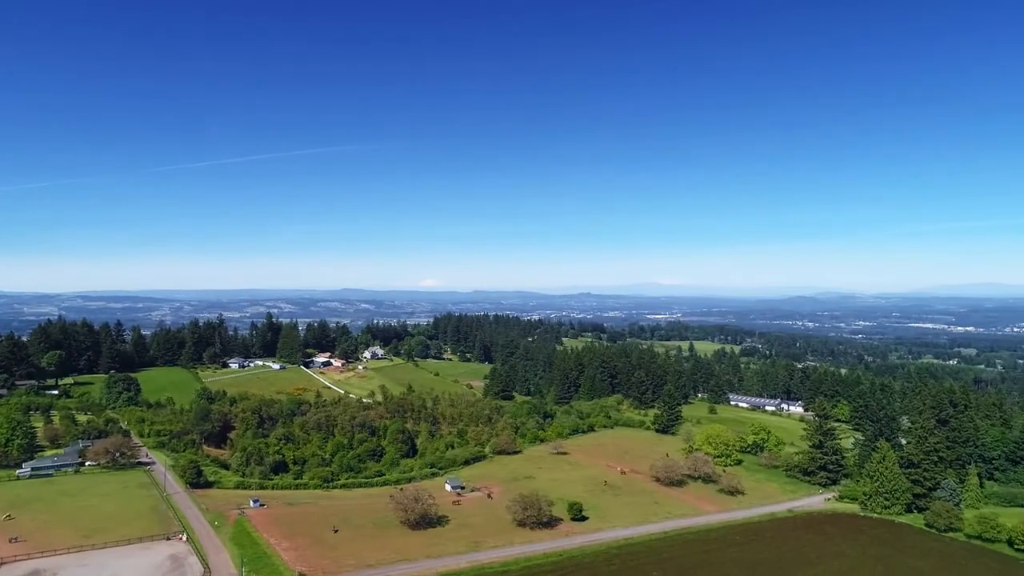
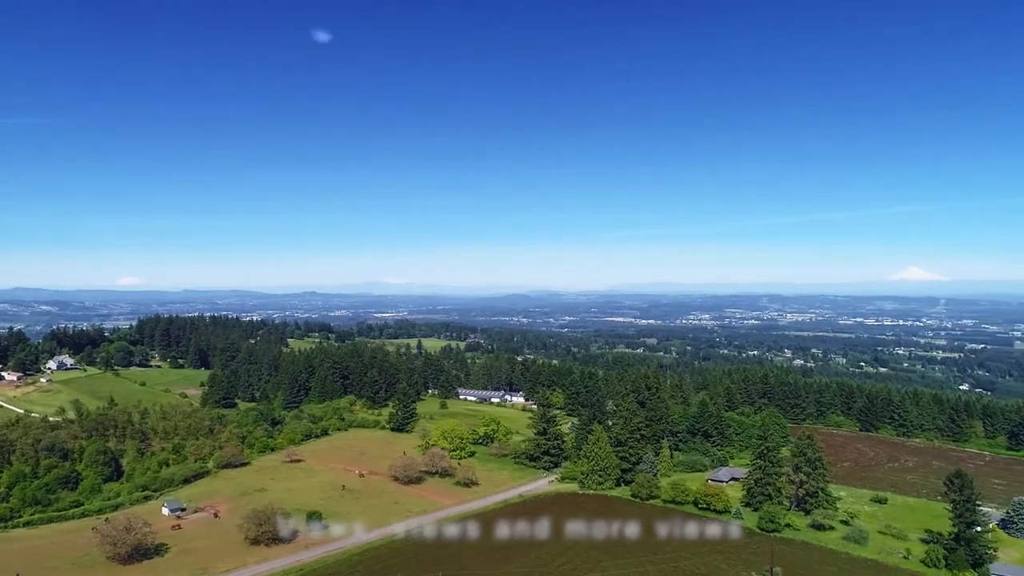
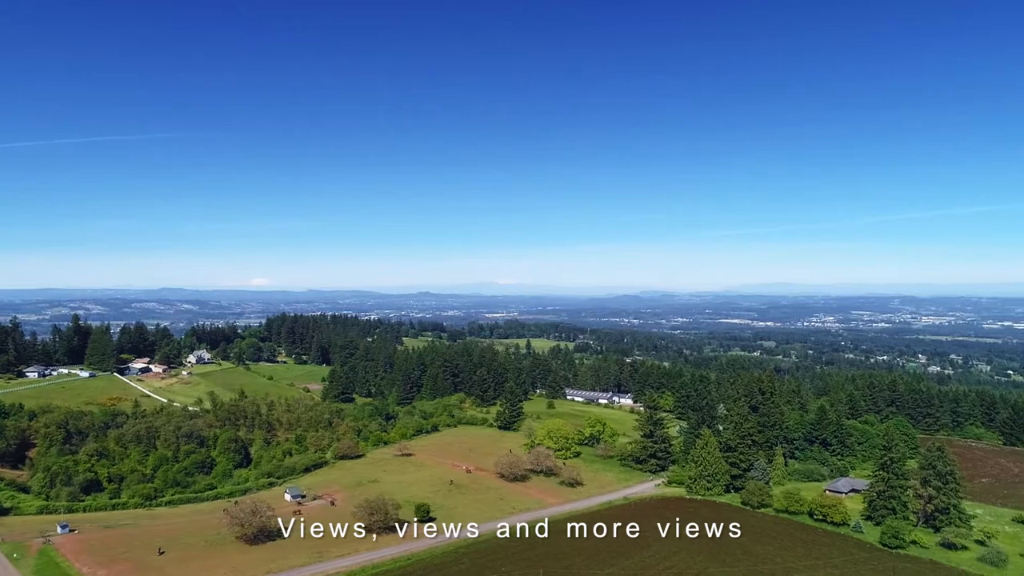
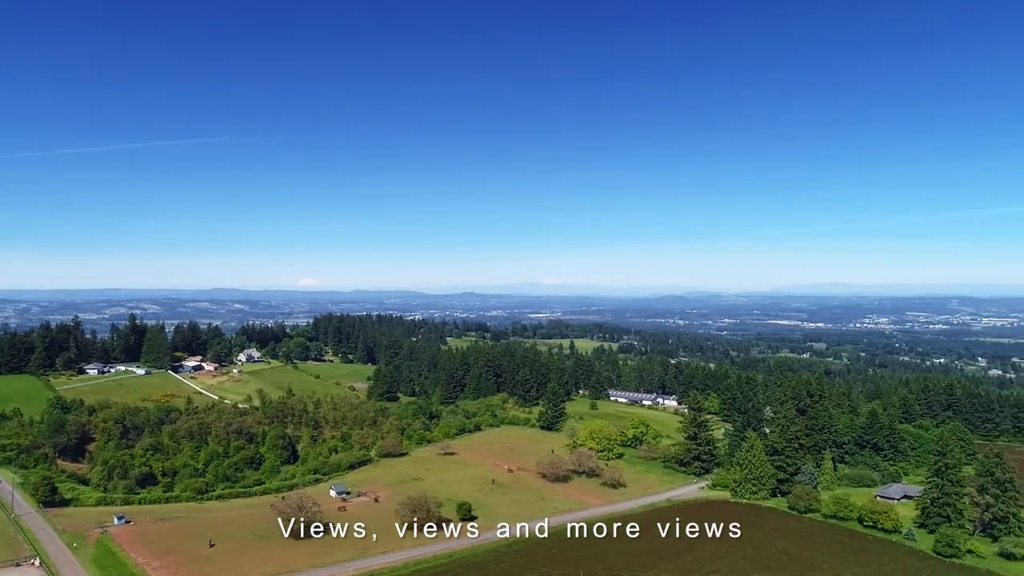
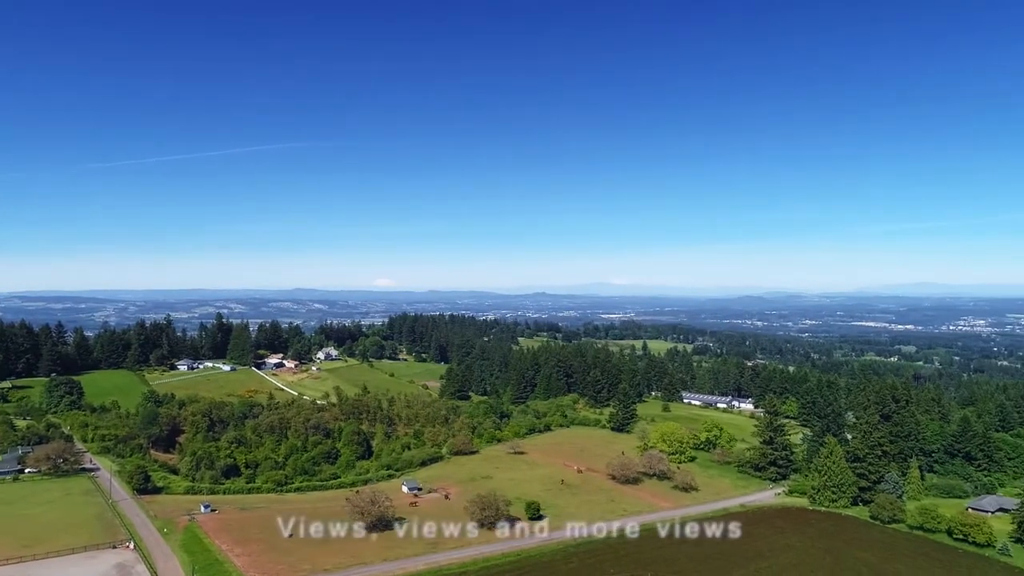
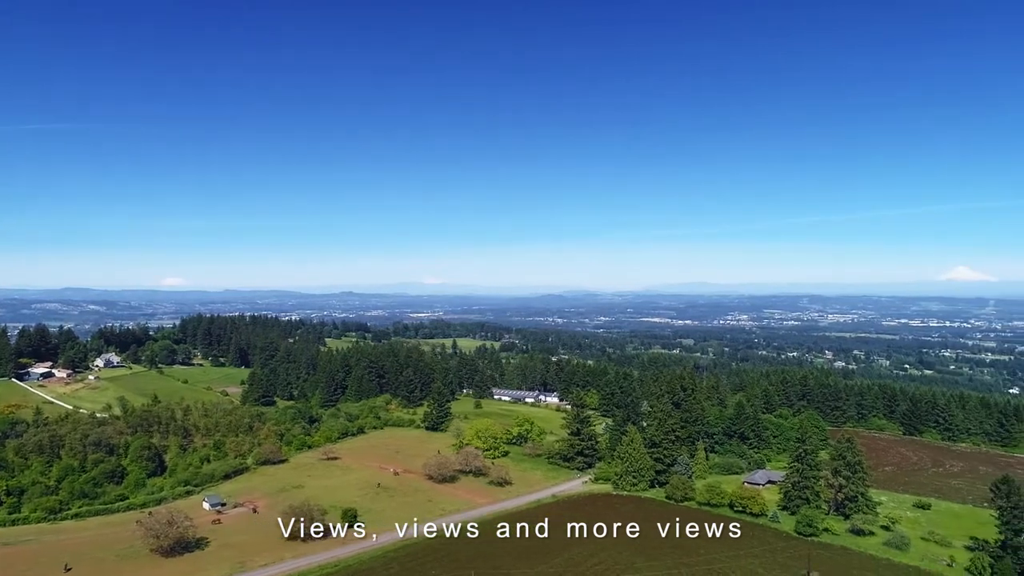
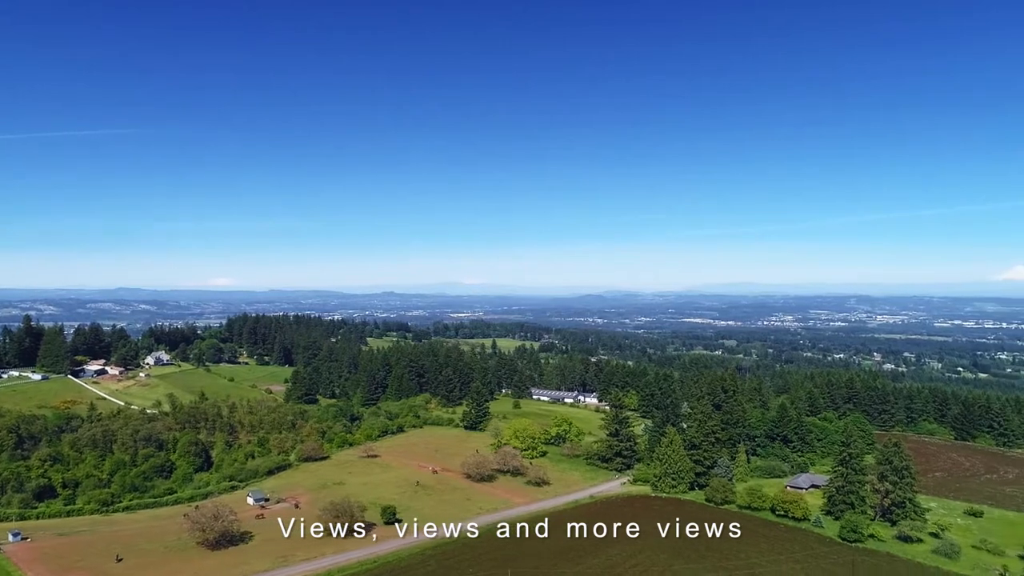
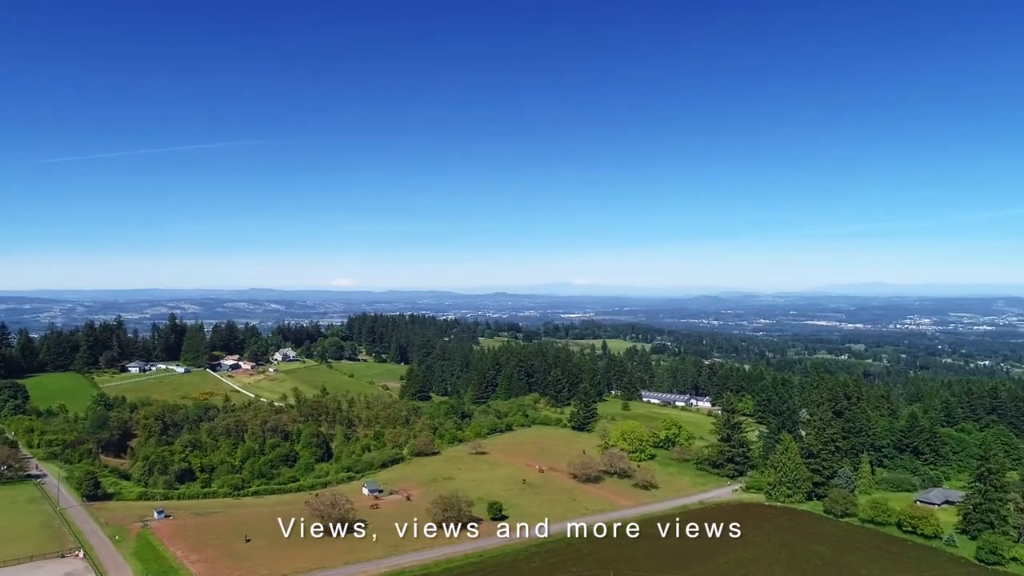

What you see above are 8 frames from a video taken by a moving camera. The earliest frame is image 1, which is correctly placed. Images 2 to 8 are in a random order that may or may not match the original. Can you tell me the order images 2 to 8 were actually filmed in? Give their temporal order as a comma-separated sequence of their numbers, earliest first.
5, 8, 4, 3, 7, 6, 2
